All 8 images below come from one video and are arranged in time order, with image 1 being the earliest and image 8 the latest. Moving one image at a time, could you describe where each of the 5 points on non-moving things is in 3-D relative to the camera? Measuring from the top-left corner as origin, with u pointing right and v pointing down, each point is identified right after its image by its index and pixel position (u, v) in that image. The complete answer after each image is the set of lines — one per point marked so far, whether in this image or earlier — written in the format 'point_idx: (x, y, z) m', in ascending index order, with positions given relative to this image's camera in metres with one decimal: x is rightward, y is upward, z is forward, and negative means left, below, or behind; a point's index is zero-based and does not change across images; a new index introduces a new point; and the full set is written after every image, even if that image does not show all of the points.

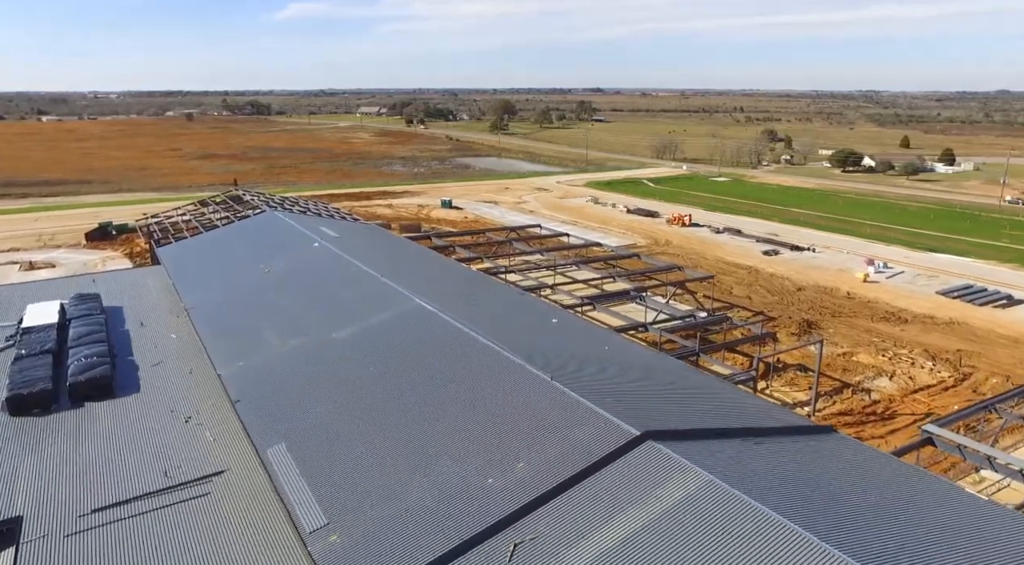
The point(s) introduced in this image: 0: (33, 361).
0: (-12.3, -2.1, +17.7) m
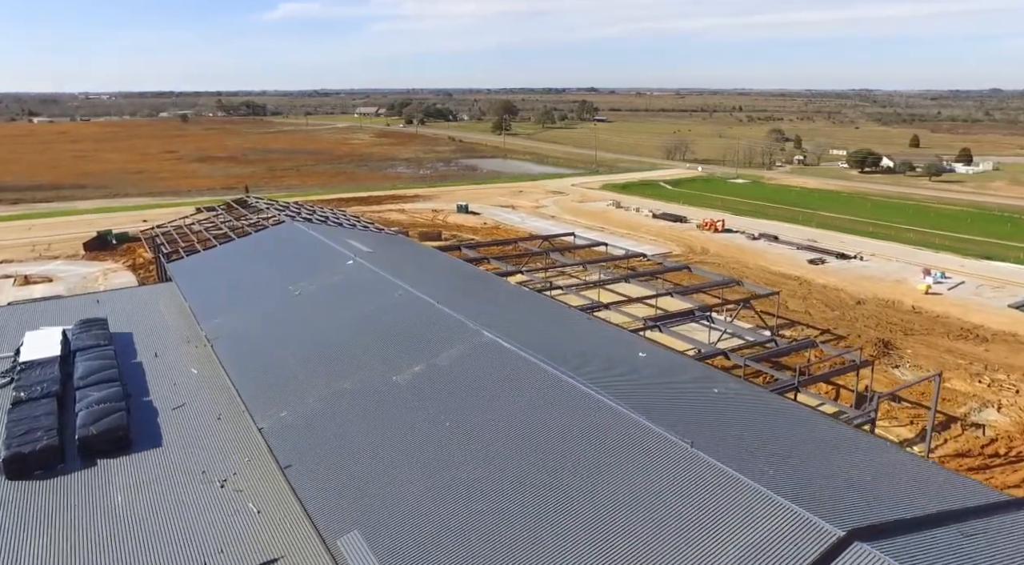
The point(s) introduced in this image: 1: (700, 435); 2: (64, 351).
0: (-10.5, -2.8, +15.0) m
1: (+3.5, -2.8, +12.4) m
2: (-12.2, -1.9, +18.6) m
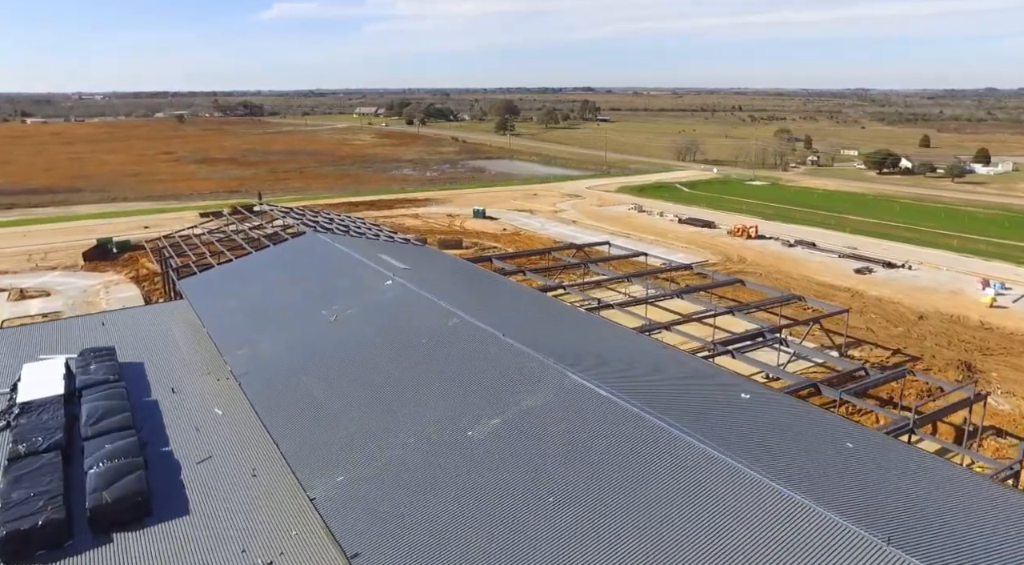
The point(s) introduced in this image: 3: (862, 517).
0: (-8.8, -3.4, +12.7) m
1: (+5.1, -3.4, +10.1) m
2: (-10.6, -2.5, +16.3) m
3: (+5.2, -3.4, +10.1) m
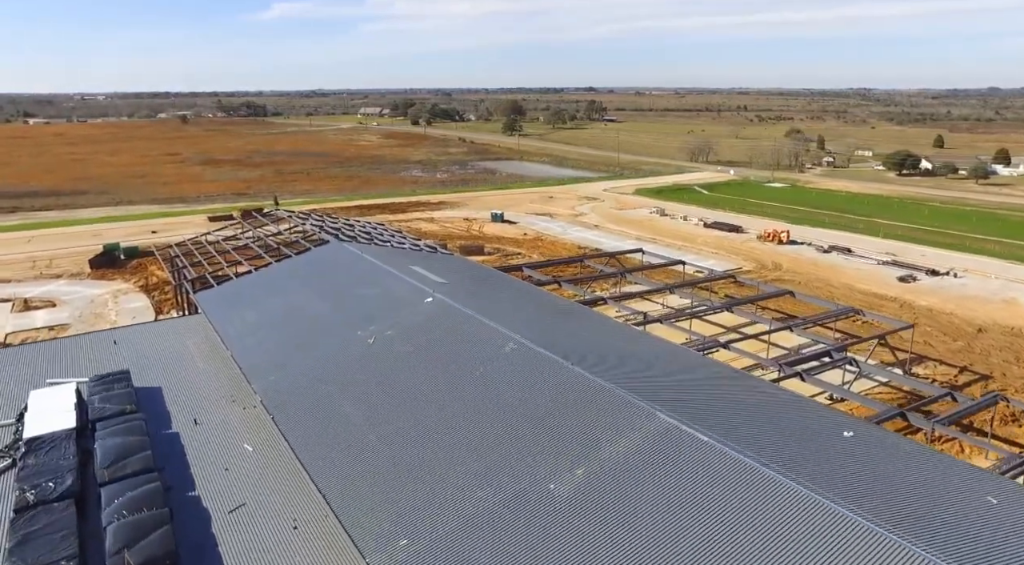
0: (-7.5, -3.8, +11.0) m
1: (+6.5, -3.8, +8.4) m
2: (-9.2, -3.0, +14.6) m
3: (+6.5, -3.8, +8.5) m
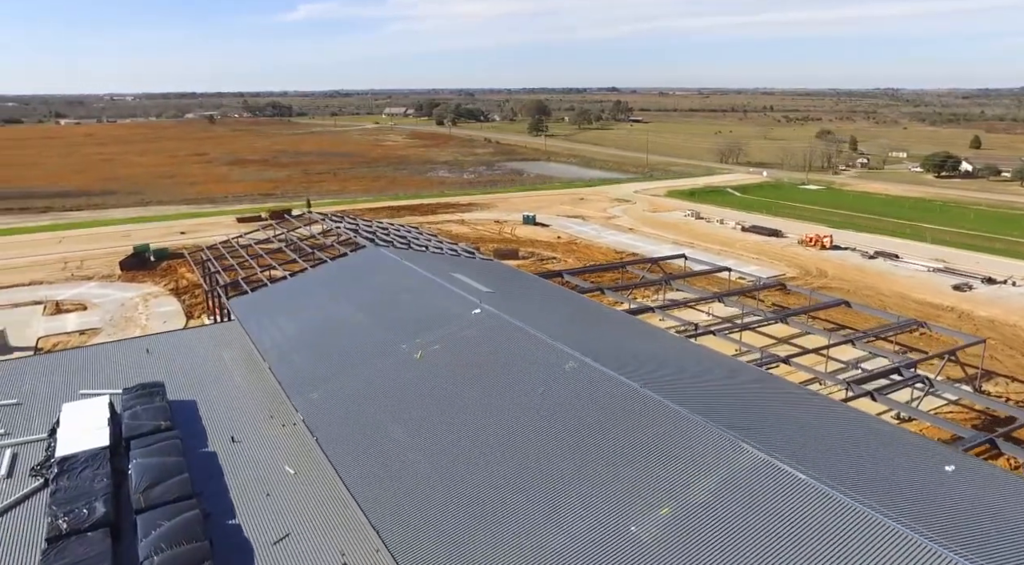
0: (-6.4, -4.0, +10.3) m
1: (+7.4, -4.2, +7.2) m
2: (-8.1, -3.1, +13.9) m
3: (+7.4, -4.2, +7.3) m
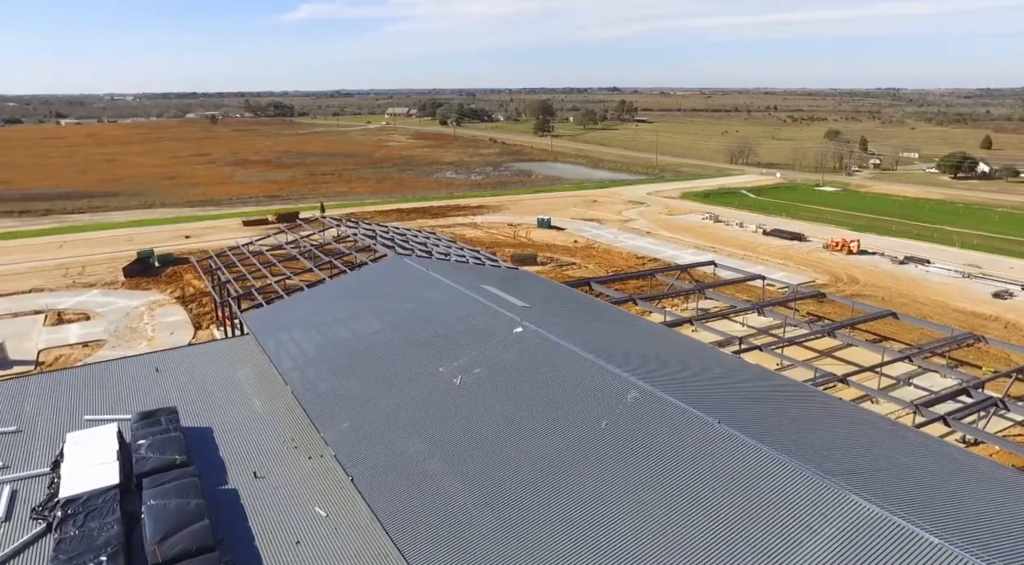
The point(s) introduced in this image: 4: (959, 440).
0: (-5.5, -4.4, +8.9) m
1: (+8.4, -4.5, +5.9) m
2: (-7.1, -3.5, +12.5) m
3: (+8.4, -4.5, +5.9) m
4: (+12.0, -4.3, +18.4) m
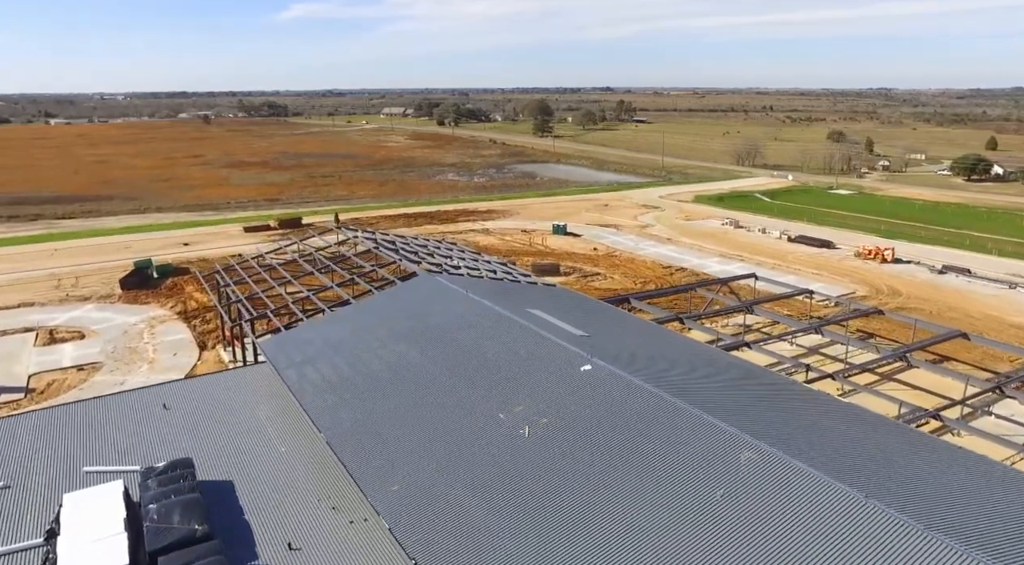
0: (-4.1, -5.0, +6.9) m
1: (+9.8, -5.1, +4.0) m
2: (-5.8, -4.1, +10.5) m
3: (+9.8, -5.1, +4.0) m
4: (+13.2, -4.8, +16.6) m
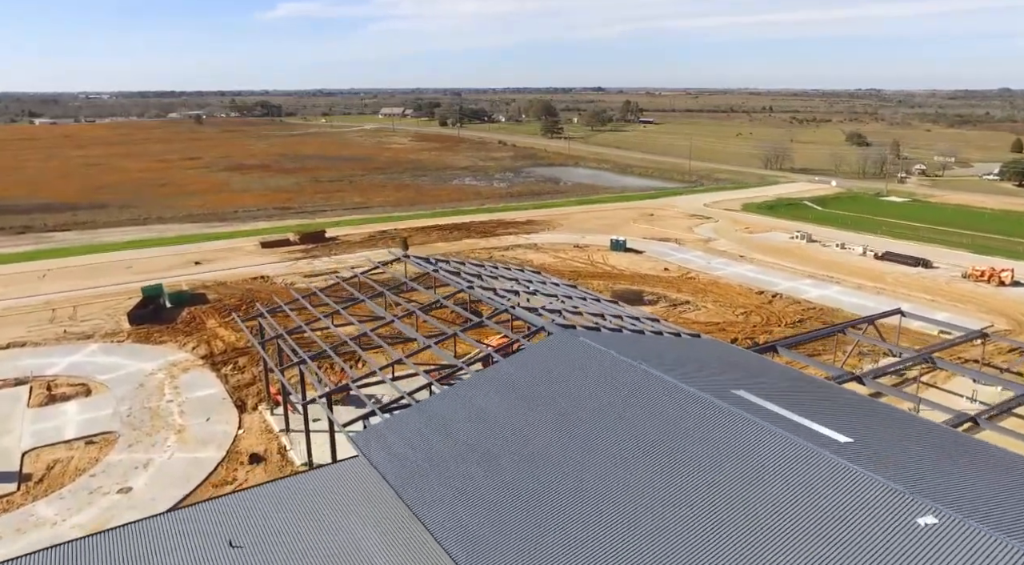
0: (-0.4, -6.3, +1.9) m
1: (+13.6, -6.3, -0.7) m
2: (-2.1, -5.4, +5.5) m
3: (+13.6, -6.3, -0.7) m
4: (+16.8, -6.1, +11.9) m
